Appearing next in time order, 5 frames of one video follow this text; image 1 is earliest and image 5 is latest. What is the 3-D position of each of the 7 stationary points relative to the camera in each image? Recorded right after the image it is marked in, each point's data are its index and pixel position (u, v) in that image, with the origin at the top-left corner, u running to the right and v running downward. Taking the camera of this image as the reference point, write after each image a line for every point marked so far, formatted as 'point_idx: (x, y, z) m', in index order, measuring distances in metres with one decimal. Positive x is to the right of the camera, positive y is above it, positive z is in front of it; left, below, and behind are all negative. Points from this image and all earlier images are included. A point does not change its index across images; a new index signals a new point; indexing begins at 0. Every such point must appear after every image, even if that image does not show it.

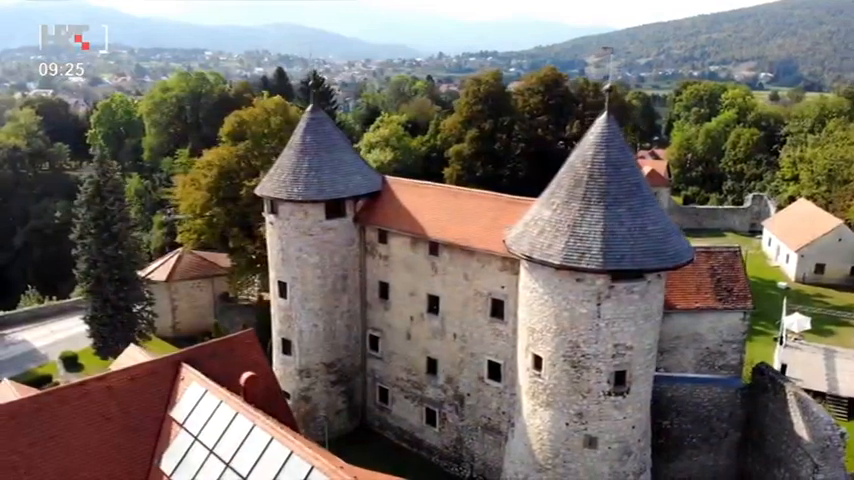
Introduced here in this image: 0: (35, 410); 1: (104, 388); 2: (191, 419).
0: (-9.5, -4.2, +17.1) m
1: (-8.3, -3.8, +18.2) m
2: (-5.9, -4.5, +17.7) m
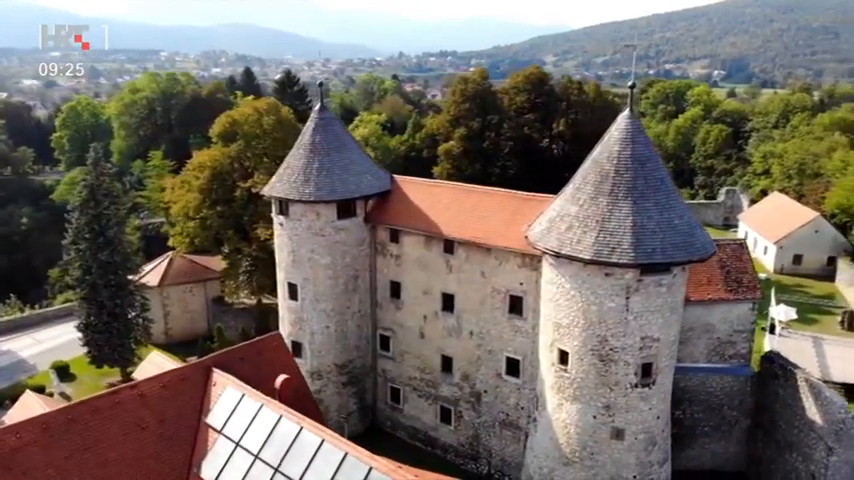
0: (-8.4, -4.3, +16.5) m
1: (-7.3, -3.9, +17.7) m
2: (-4.8, -4.6, +17.4) m
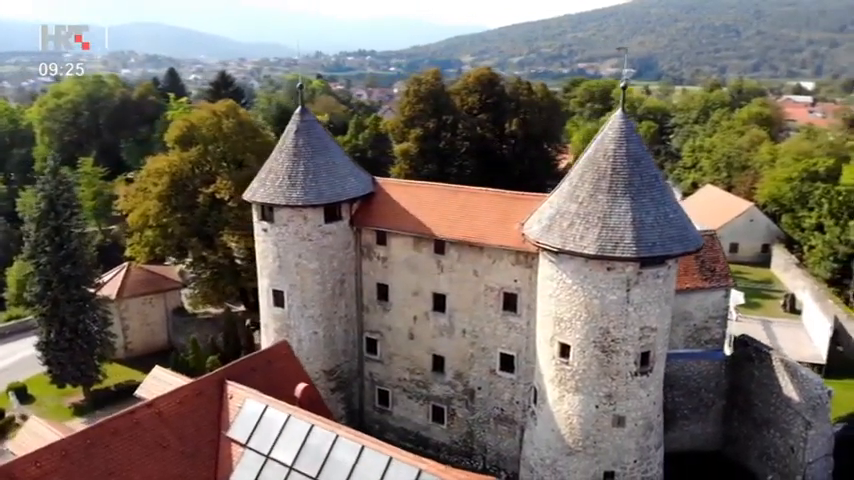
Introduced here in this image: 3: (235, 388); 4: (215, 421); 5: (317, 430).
0: (-7.6, -4.6, +15.7) m
1: (-6.6, -4.2, +17.1) m
2: (-4.1, -4.8, +17.0) m
3: (-5.0, -3.8, +18.2) m
4: (-5.4, -4.6, +17.8) m
5: (-2.6, -4.4, +16.5) m
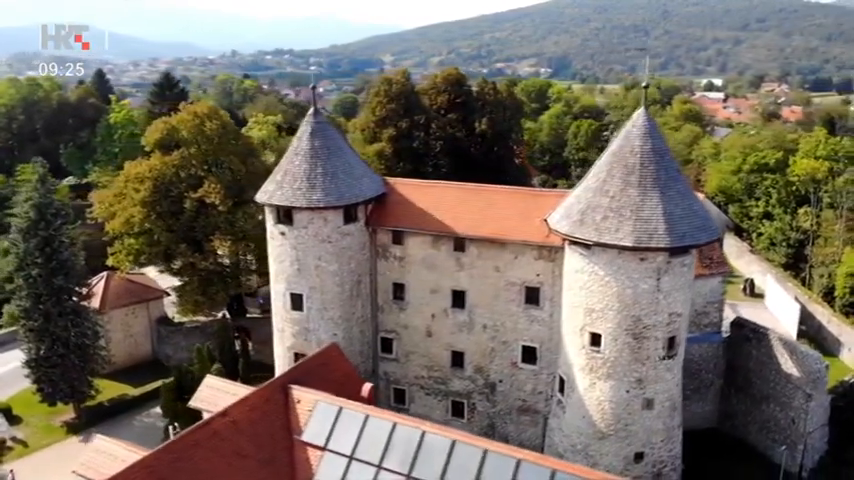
0: (-5.5, -4.8, +15.3) m
1: (-4.7, -4.3, +16.7) m
2: (-2.2, -4.8, +17.0) m
3: (-3.2, -3.9, +18.0) m
4: (-3.6, -4.7, +17.6) m
5: (-0.6, -4.4, +16.6) m
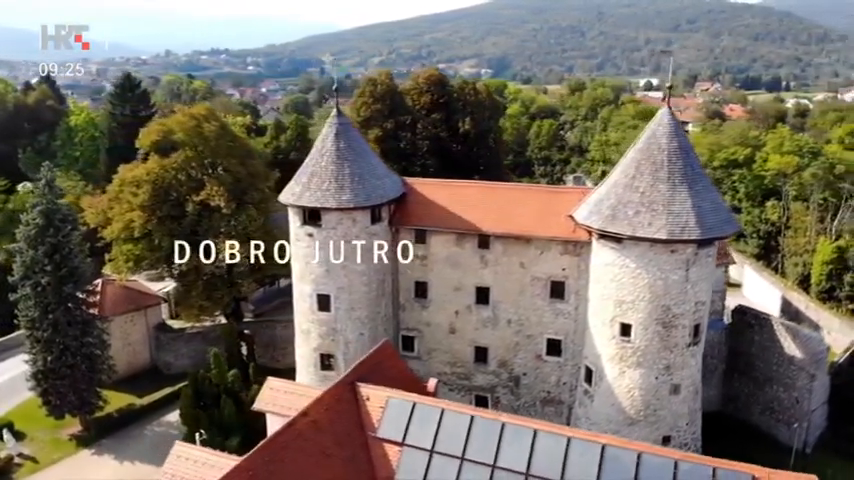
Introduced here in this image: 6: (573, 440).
0: (-3.5, -4.8, +15.3) m
1: (-2.8, -4.4, +16.7) m
2: (-0.4, -4.8, +17.2) m
3: (-1.5, -3.9, +18.2) m
4: (-1.7, -4.7, +17.7) m
5: (+1.2, -4.4, +17.0) m
6: (+3.3, -4.6, +16.3) m
